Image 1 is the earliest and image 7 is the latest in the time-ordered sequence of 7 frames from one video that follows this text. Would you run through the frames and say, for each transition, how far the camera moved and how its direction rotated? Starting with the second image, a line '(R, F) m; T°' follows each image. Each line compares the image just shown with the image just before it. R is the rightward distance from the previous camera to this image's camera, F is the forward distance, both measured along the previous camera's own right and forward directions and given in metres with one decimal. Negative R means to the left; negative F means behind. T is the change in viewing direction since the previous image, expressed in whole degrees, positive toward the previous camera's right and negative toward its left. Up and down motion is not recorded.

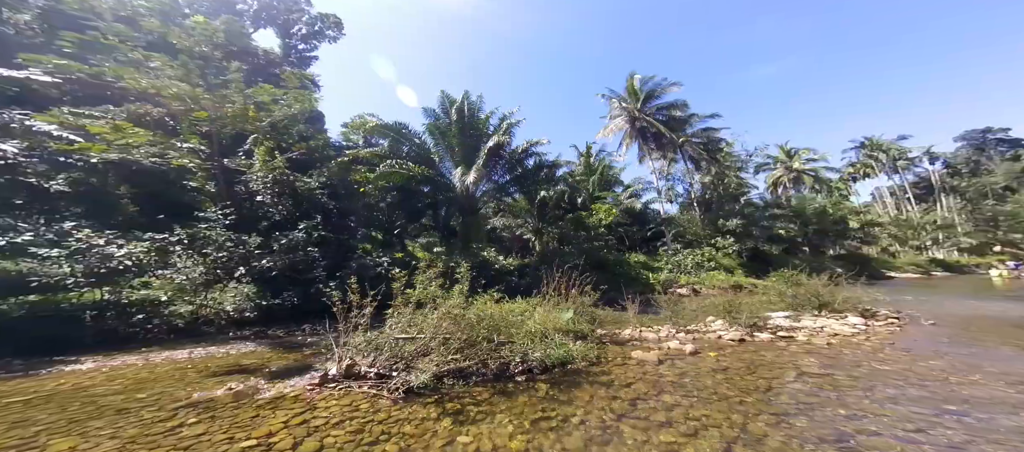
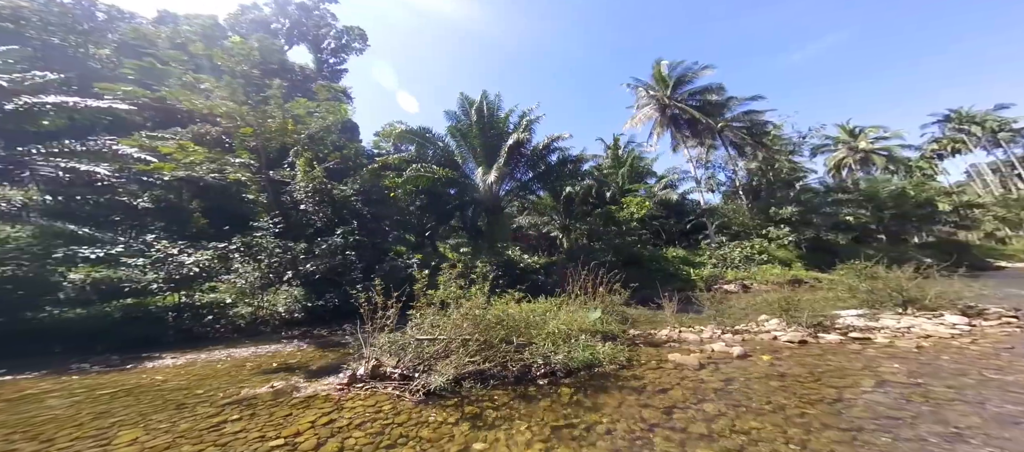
(+0.2, +0.1) m; -7°
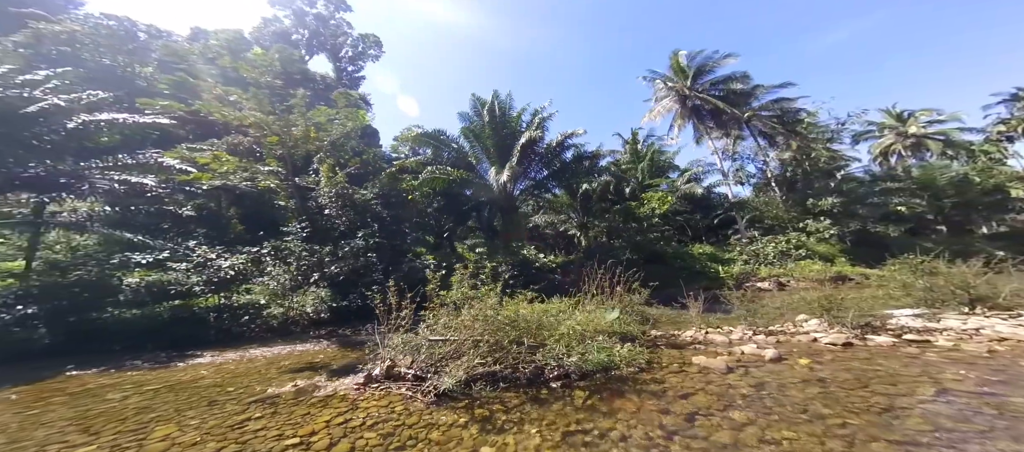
(+0.2, +0.1) m; -4°
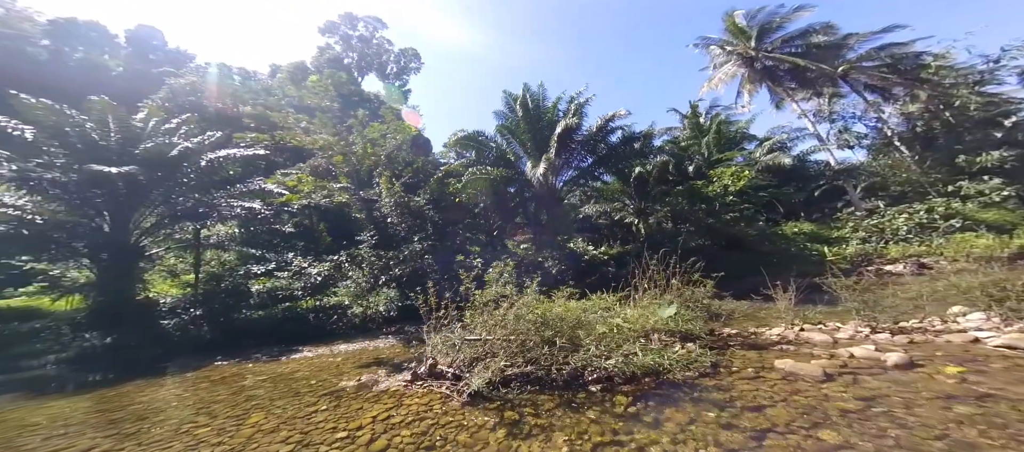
(+0.5, +0.2) m; -12°
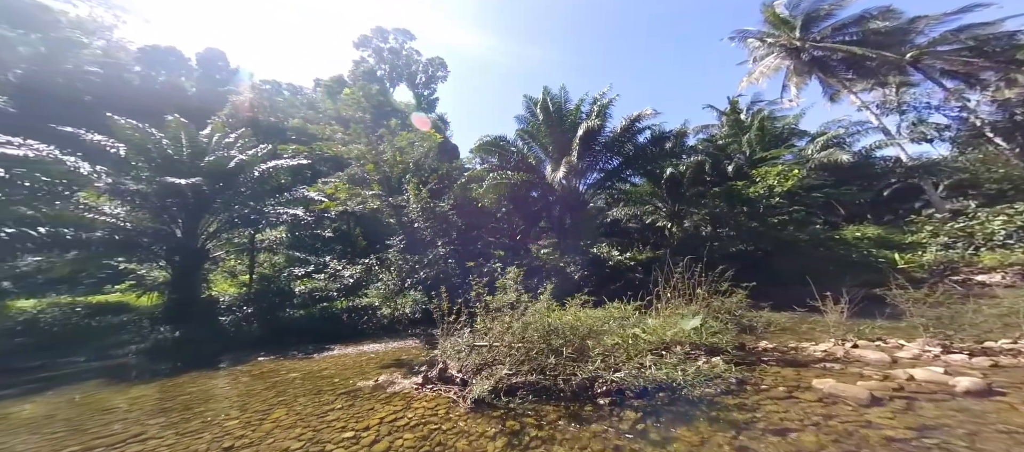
(+0.3, 0.0) m; -6°
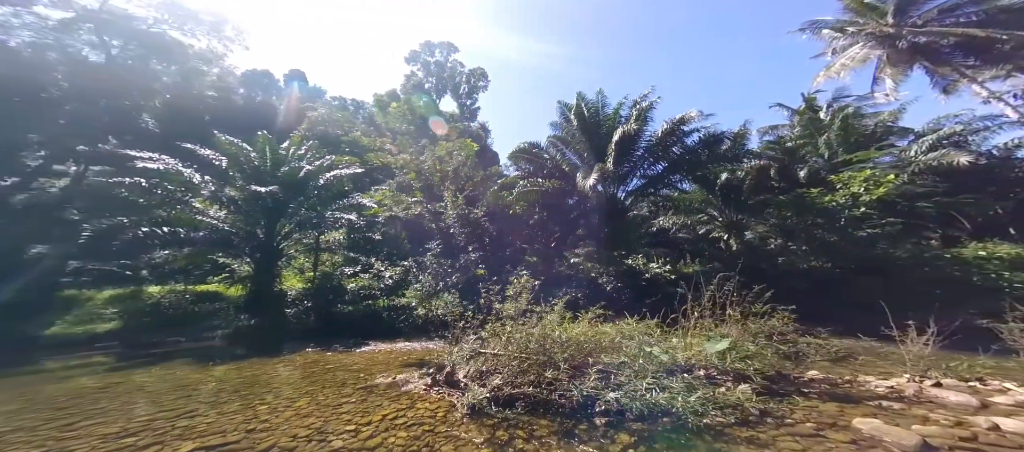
(+0.5, +0.1) m; -10°
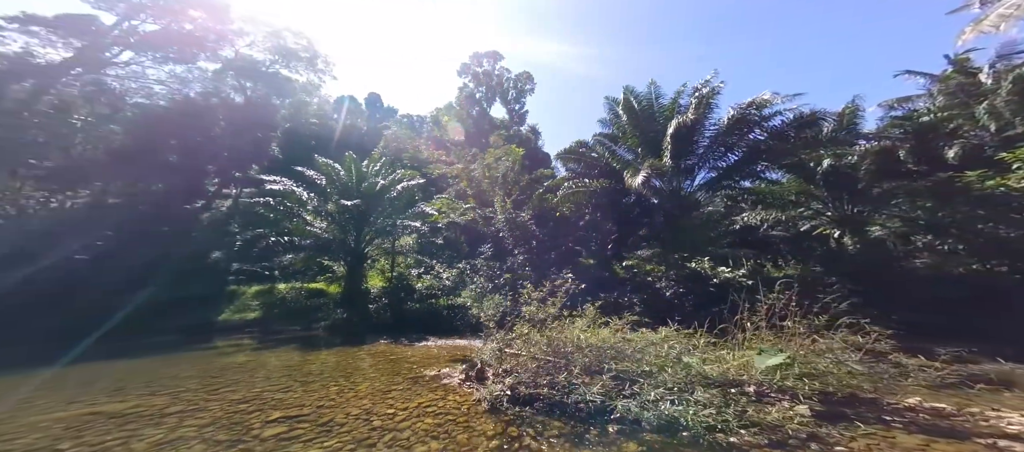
(+0.6, +0.1) m; -14°
